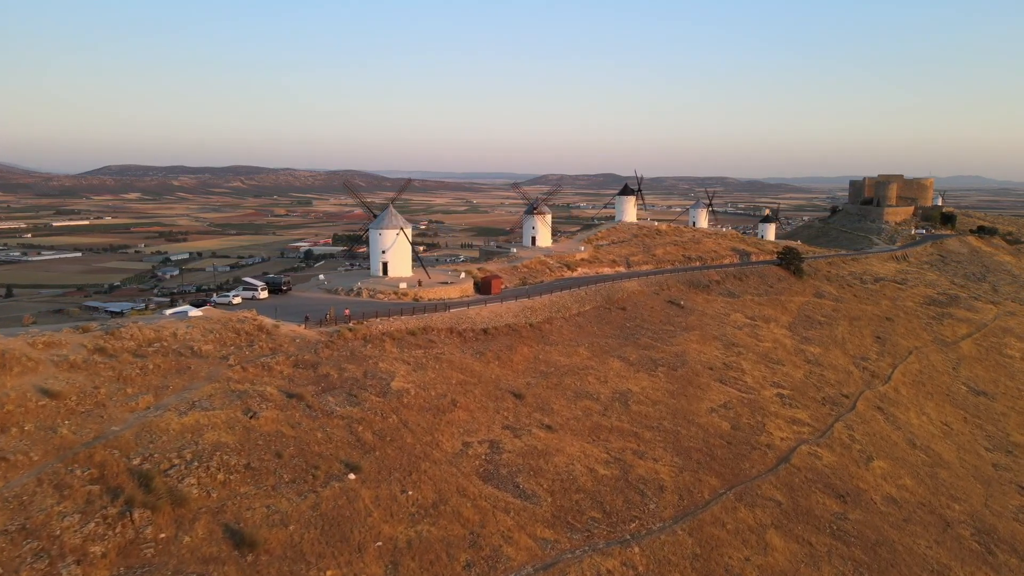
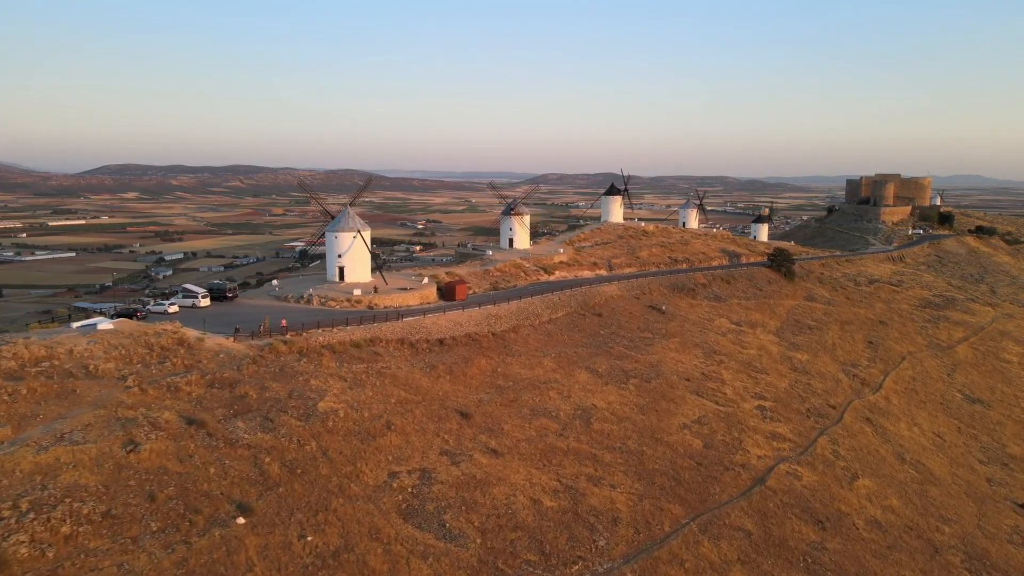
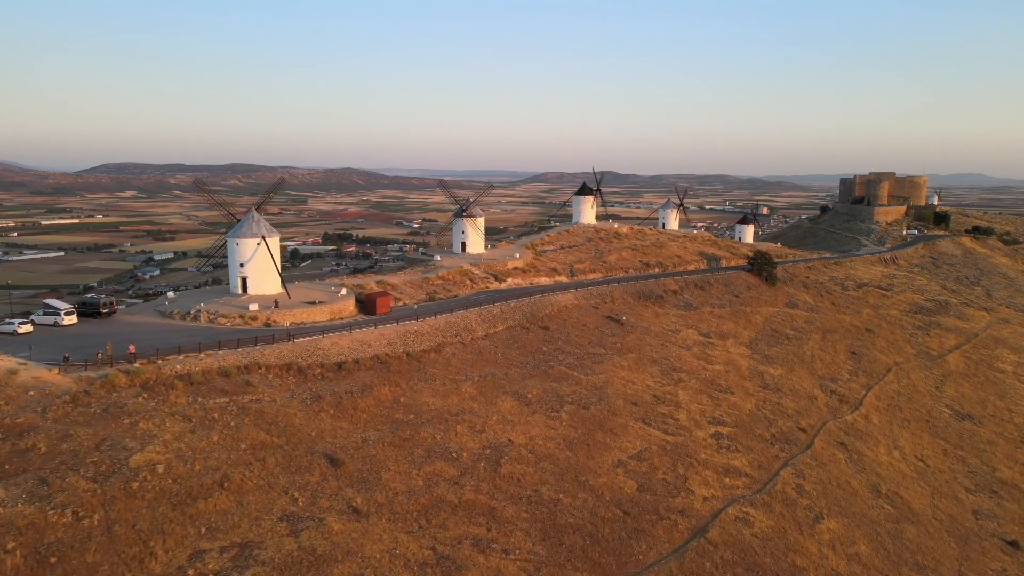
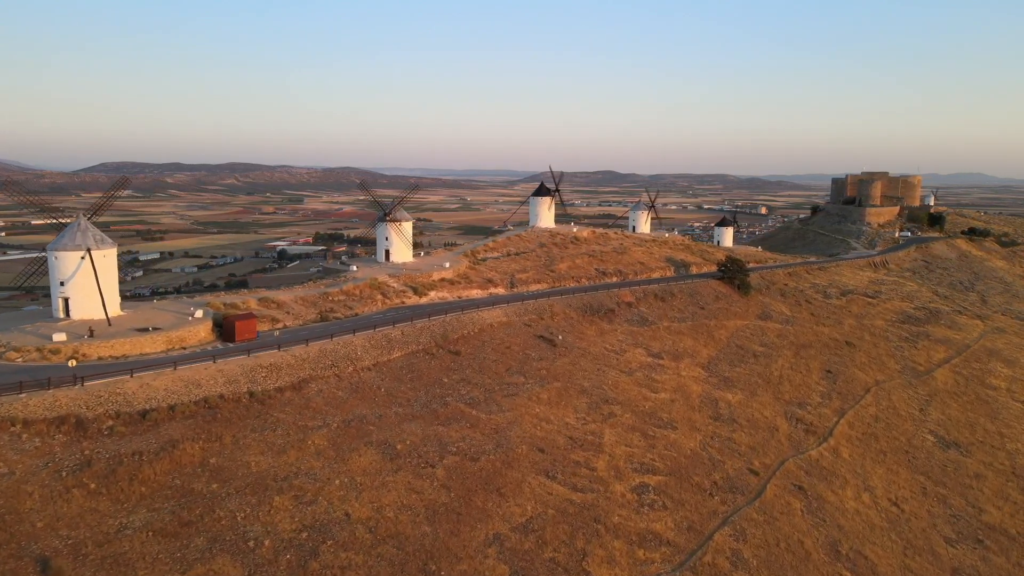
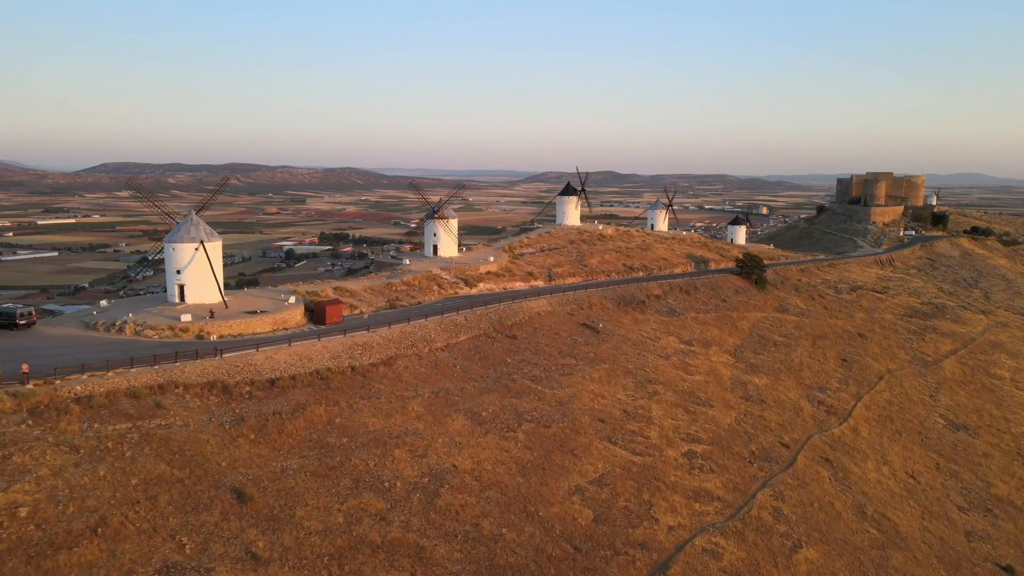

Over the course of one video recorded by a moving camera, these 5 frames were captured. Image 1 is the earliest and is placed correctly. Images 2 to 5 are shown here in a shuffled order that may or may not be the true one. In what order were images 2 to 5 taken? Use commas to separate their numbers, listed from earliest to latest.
2, 3, 5, 4
